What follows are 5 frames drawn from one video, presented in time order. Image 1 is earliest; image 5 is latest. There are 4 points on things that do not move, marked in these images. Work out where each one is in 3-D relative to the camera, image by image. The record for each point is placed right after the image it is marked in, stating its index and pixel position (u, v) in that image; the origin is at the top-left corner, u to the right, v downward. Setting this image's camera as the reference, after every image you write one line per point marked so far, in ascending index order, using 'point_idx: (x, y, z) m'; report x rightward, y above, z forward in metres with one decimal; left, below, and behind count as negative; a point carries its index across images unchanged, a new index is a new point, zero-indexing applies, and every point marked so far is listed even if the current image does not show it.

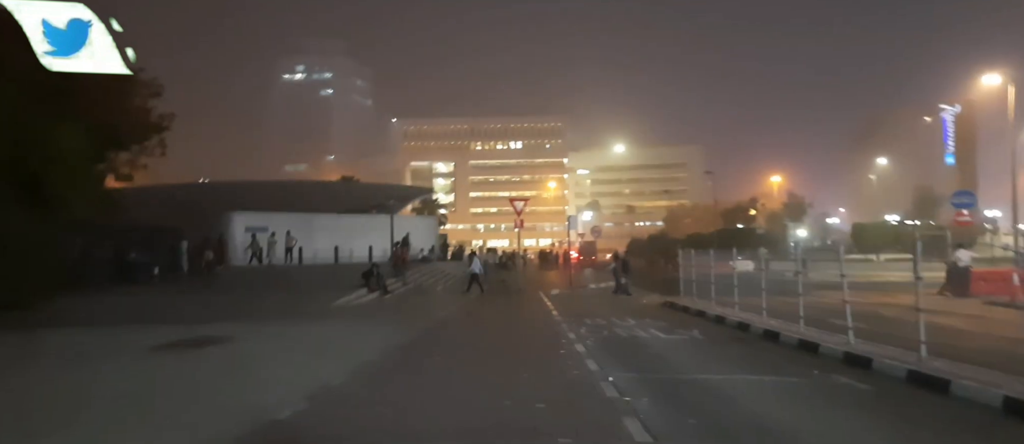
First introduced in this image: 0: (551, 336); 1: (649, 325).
0: (+0.8, -2.4, +13.1) m
1: (+3.3, -2.5, +15.2) m
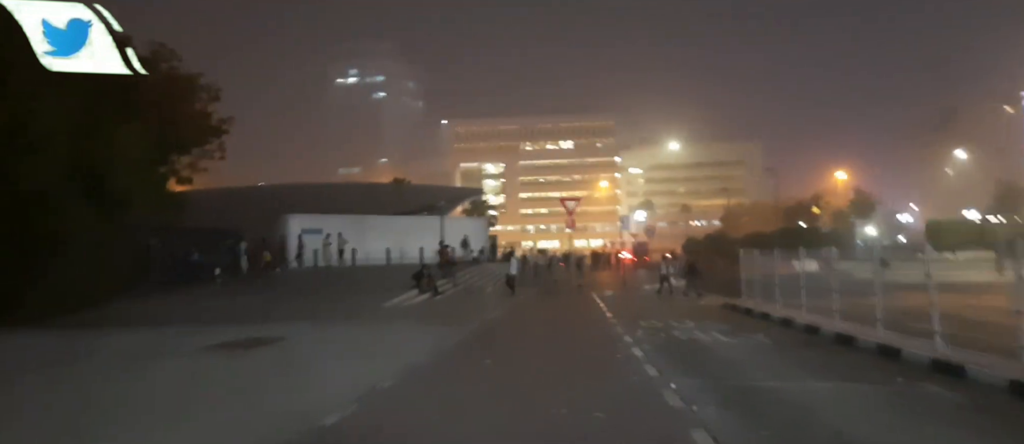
0: (+1.9, -2.3, +12.6) m
1: (+4.5, -2.4, +14.4) m
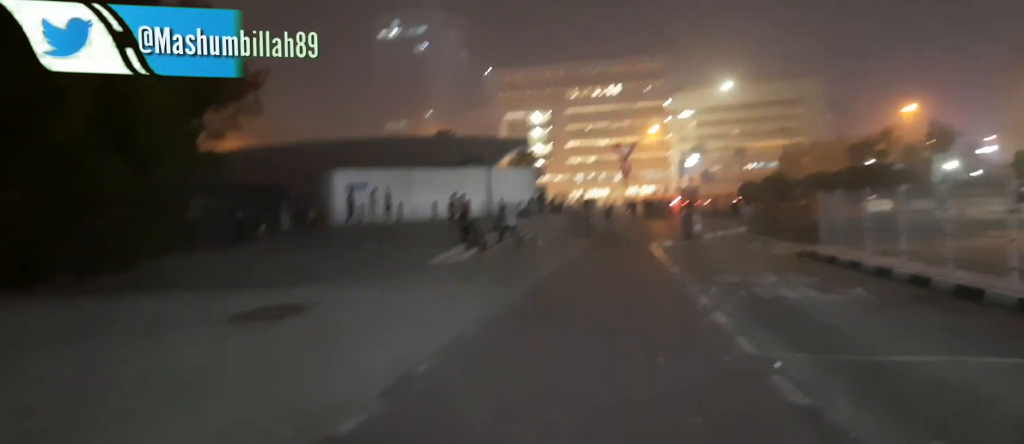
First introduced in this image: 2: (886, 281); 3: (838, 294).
0: (+2.9, -1.3, +11.0) m
1: (+5.6, -1.2, +12.6) m
2: (+7.2, -1.2, +12.3) m
3: (+5.6, -1.2, +10.9) m
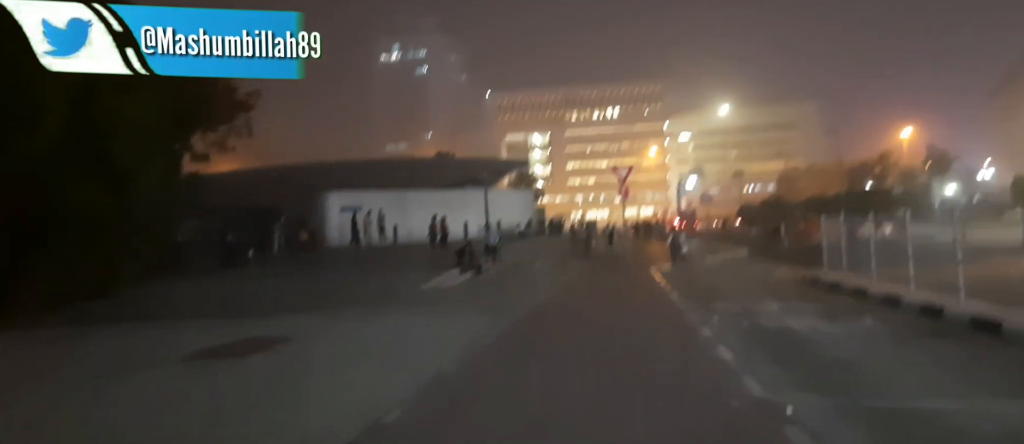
0: (+2.7, -1.8, +10.4) m
1: (+5.5, -1.7, +12.1) m
2: (+7.1, -1.6, +11.8) m
3: (+5.4, -1.7, +10.3) m
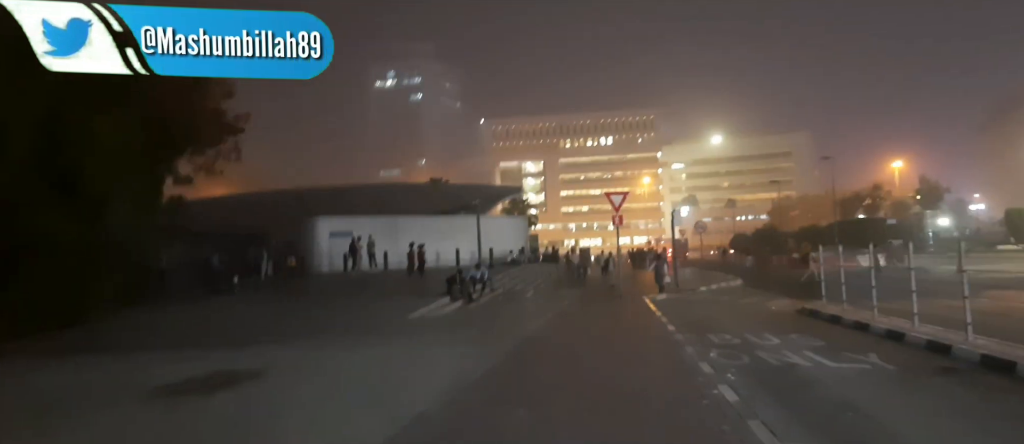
0: (+2.6, -2.2, +10.0) m
1: (+5.3, -2.2, +11.7) m
2: (+6.9, -2.2, +11.3) m
3: (+5.3, -2.2, +9.9) m
